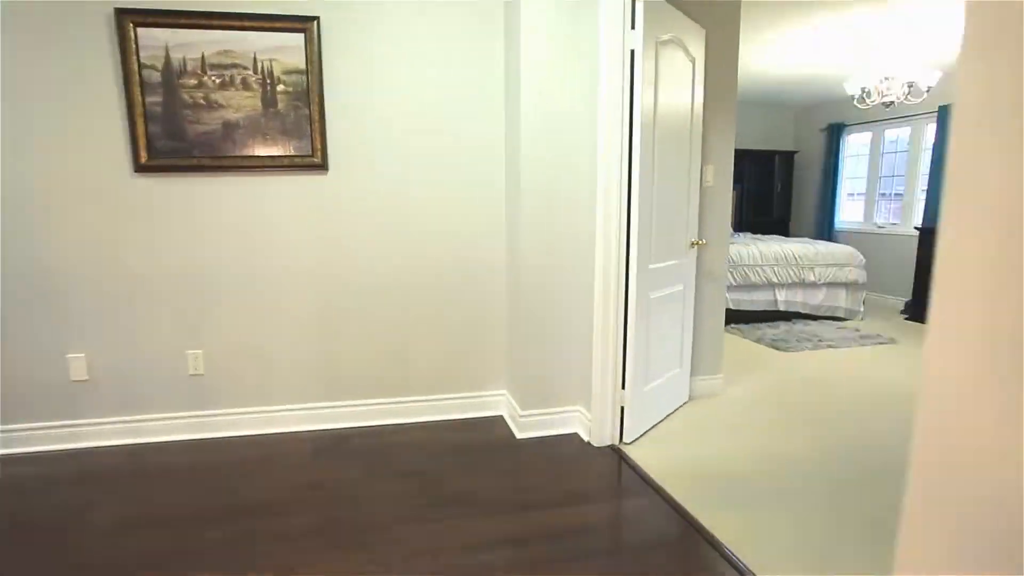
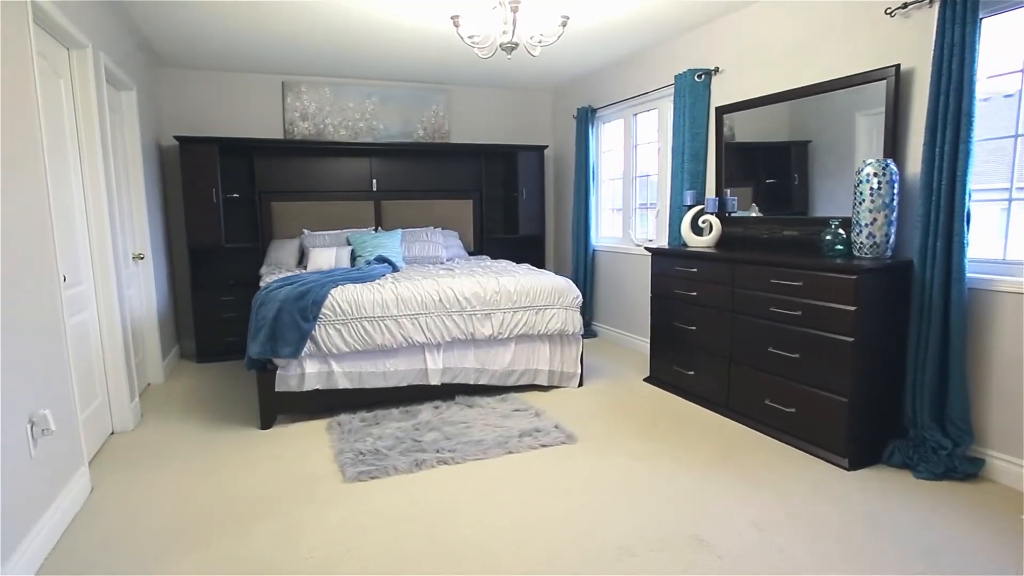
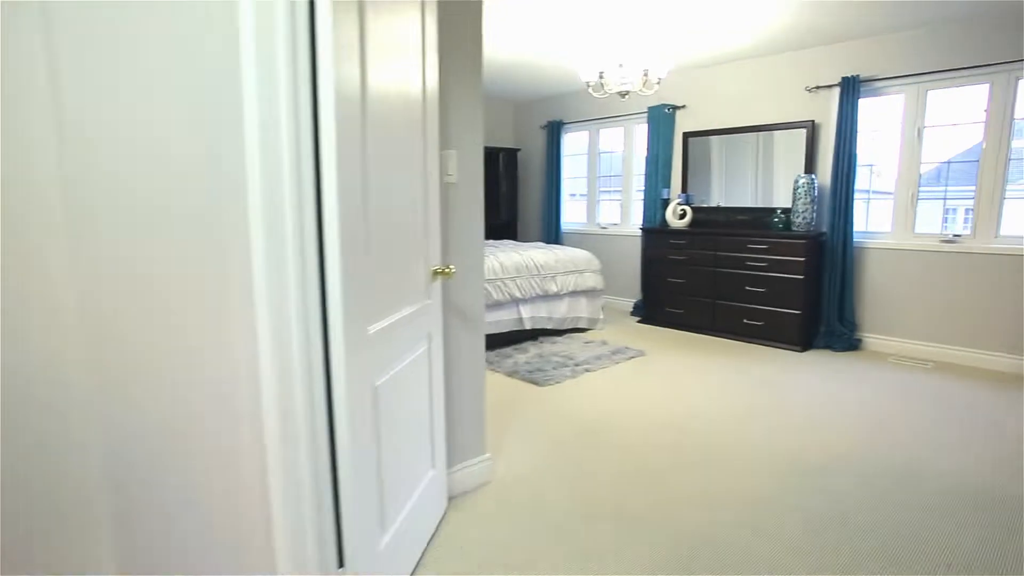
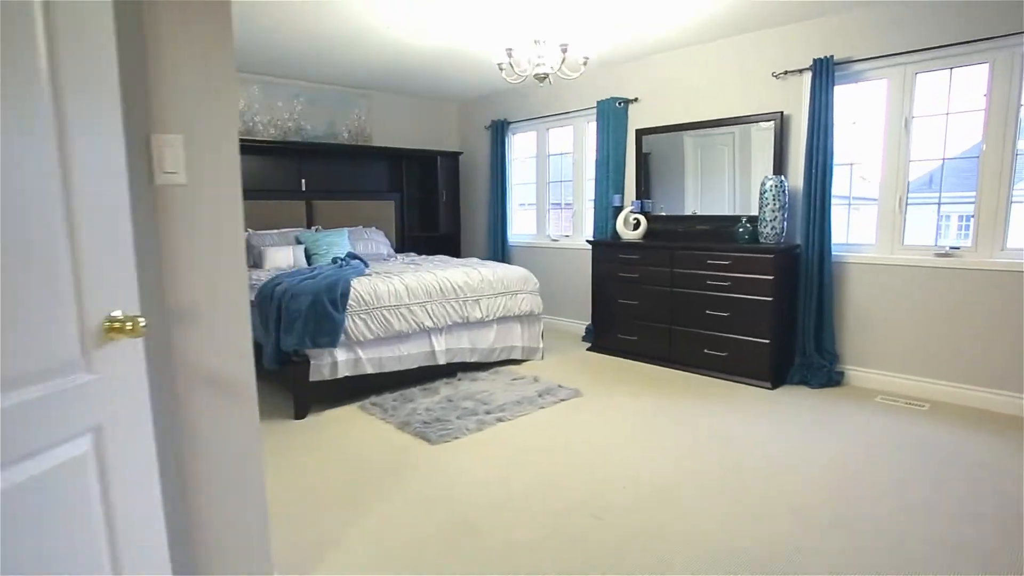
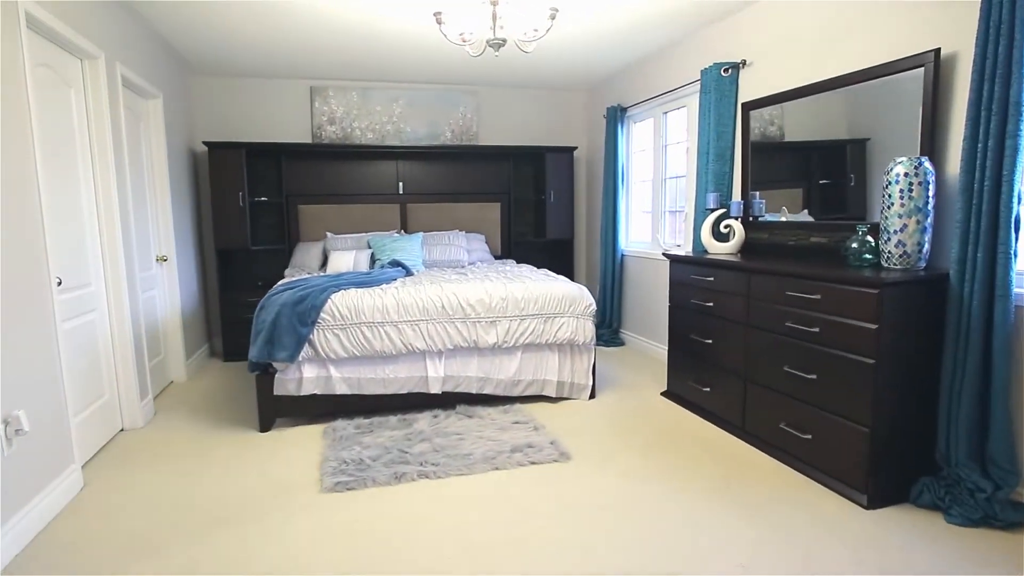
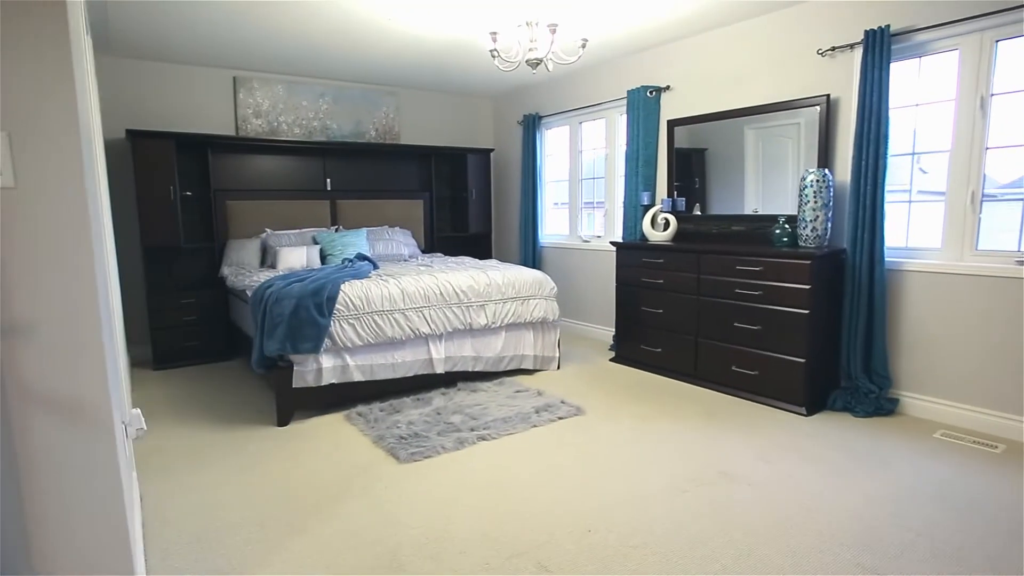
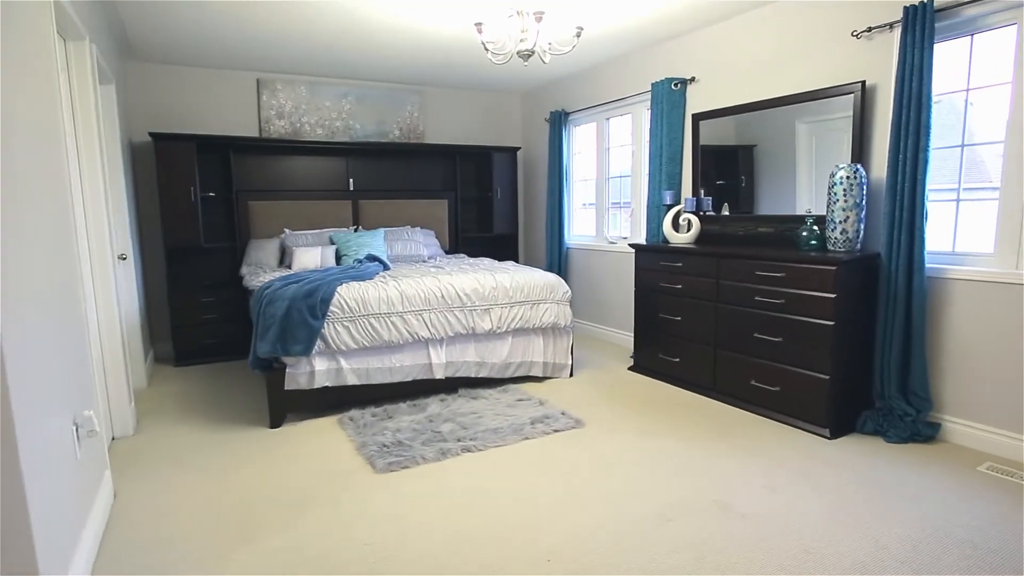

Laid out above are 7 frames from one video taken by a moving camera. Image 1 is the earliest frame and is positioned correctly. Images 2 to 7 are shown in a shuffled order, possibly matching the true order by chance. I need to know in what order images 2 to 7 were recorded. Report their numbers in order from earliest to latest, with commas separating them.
3, 4, 6, 7, 2, 5
